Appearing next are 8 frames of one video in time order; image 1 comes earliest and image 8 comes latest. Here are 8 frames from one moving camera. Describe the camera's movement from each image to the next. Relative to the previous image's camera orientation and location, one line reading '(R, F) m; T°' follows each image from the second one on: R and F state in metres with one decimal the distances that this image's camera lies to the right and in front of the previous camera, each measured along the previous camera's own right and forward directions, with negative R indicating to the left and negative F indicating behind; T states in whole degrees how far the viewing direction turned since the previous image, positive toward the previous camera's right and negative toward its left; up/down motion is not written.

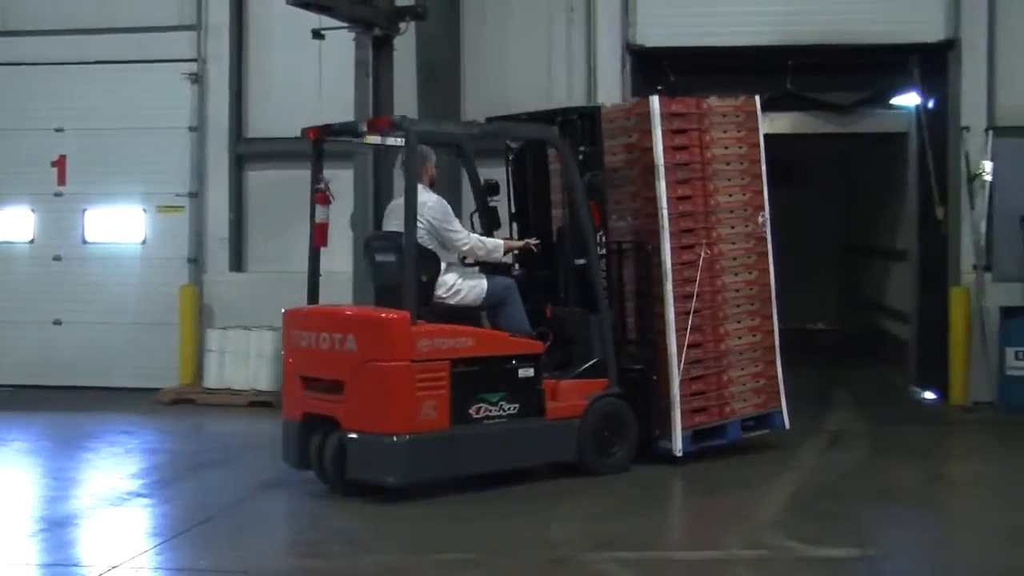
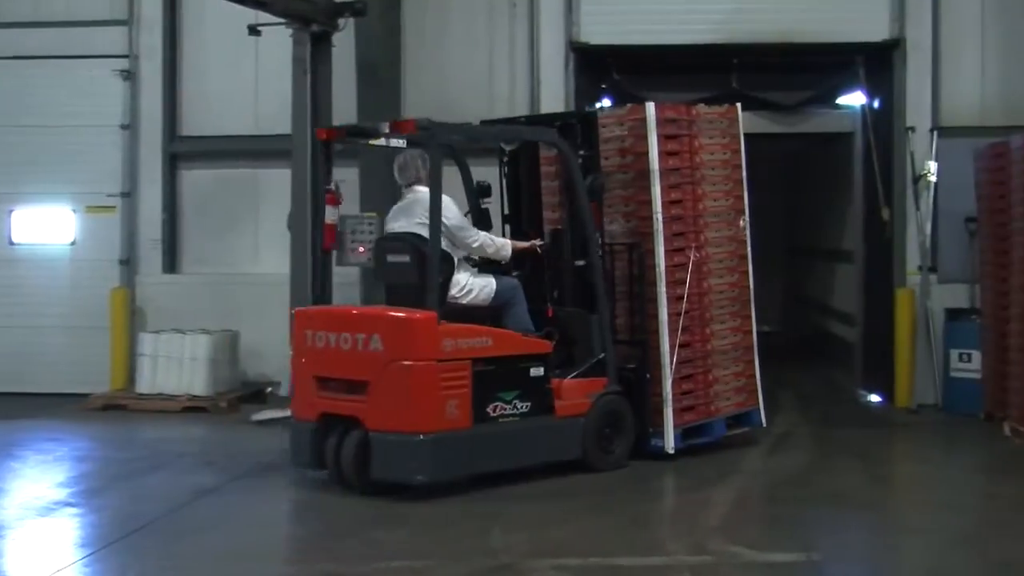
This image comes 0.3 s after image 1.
(0.0, +0.2) m; +3°
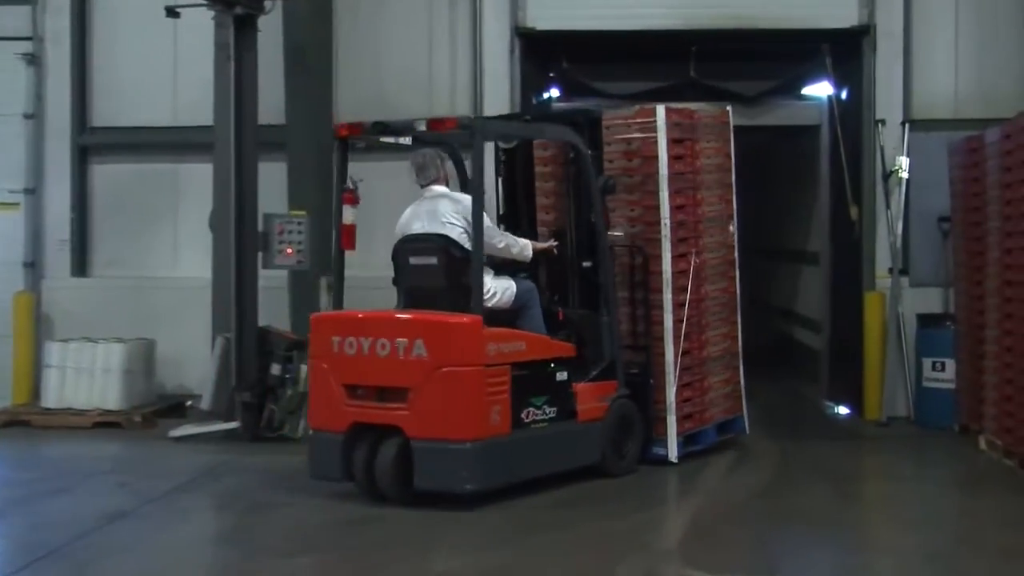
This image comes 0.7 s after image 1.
(0.0, +0.8) m; +3°
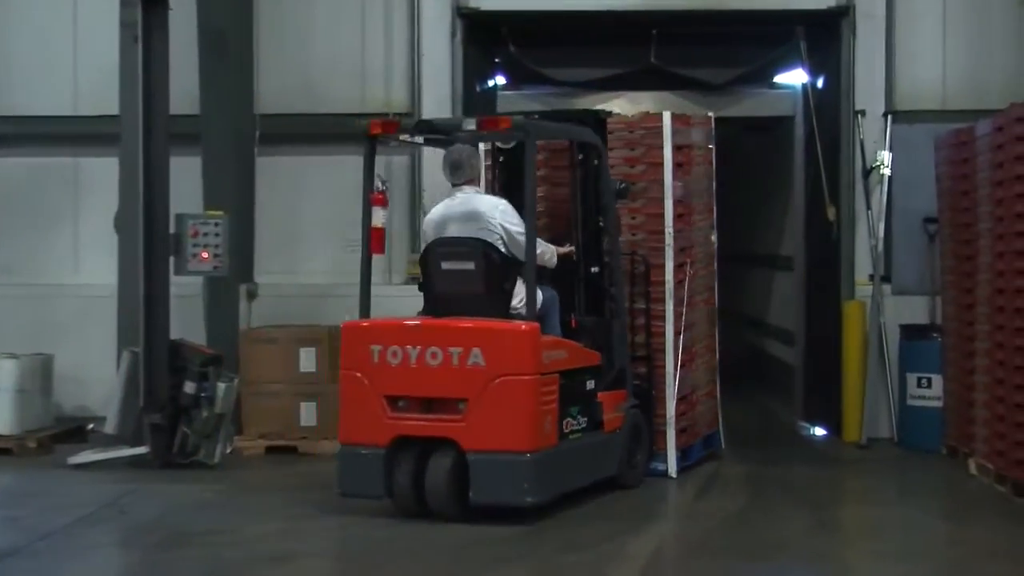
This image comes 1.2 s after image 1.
(0.0, +1.0) m; +3°
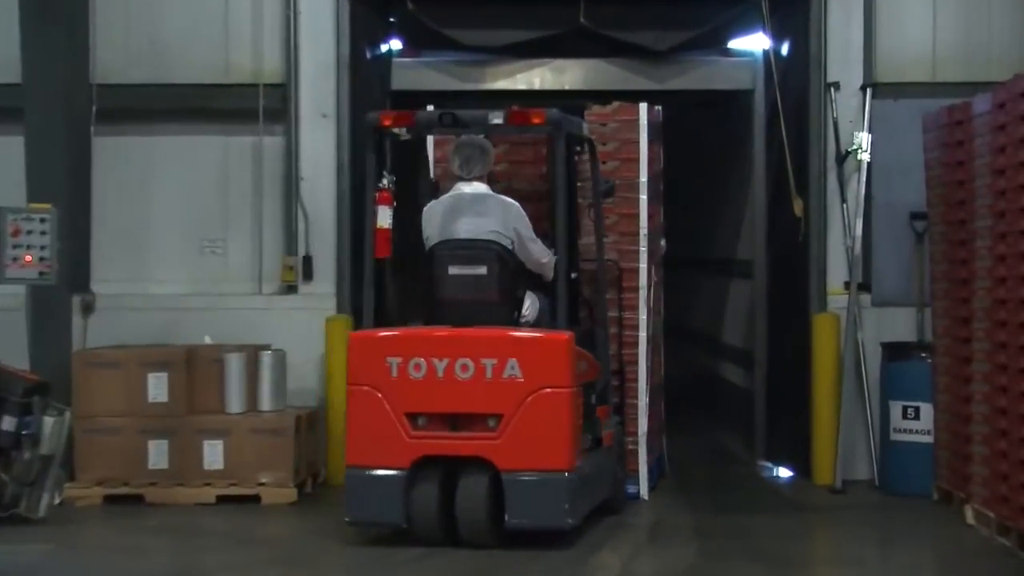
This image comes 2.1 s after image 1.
(+0.1, +1.7) m; +4°
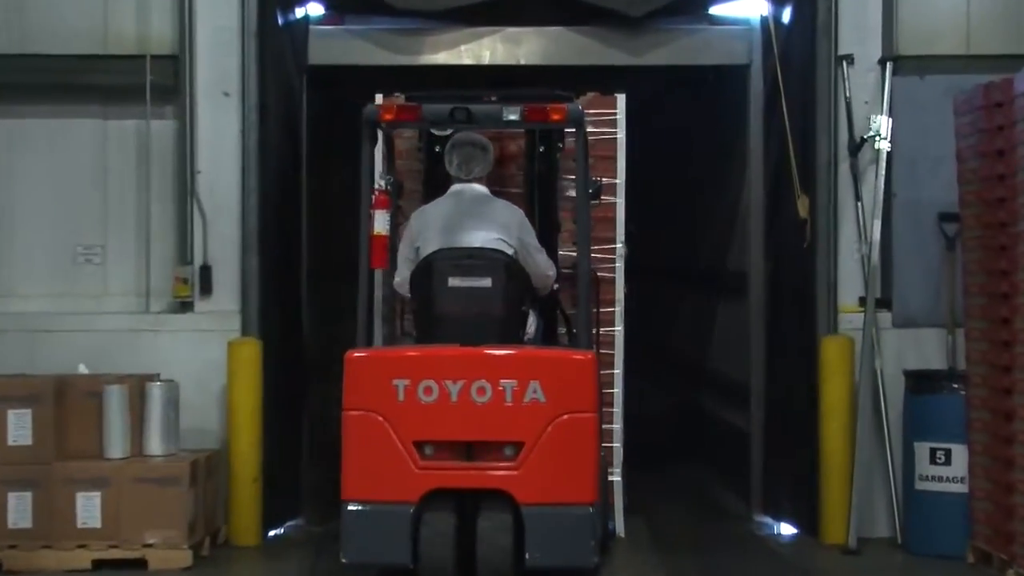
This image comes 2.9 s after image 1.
(0.0, +1.4) m; +2°
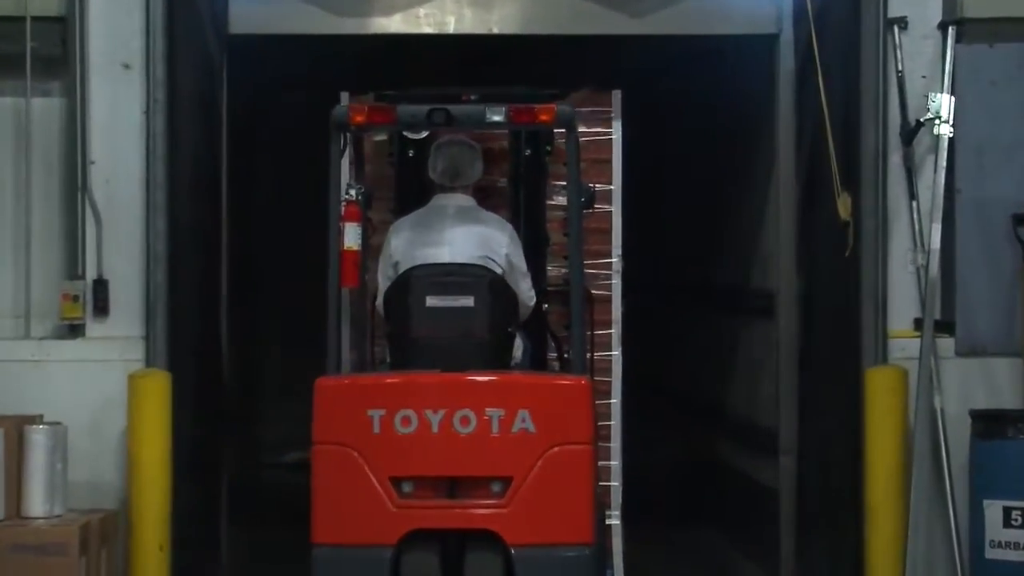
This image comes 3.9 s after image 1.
(0.0, +1.2) m; +2°
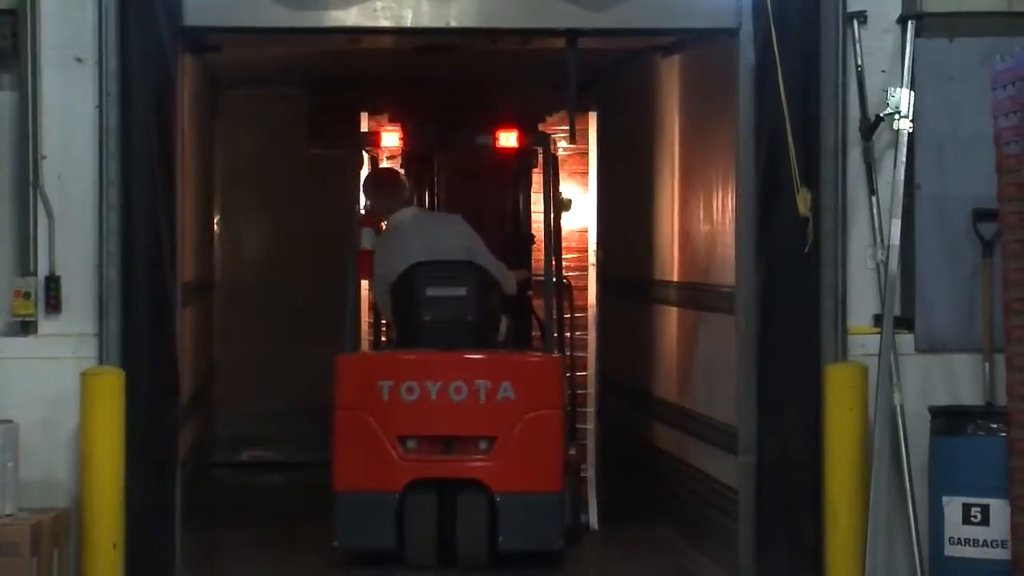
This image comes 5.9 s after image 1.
(+0.1, 0.0) m; +1°
